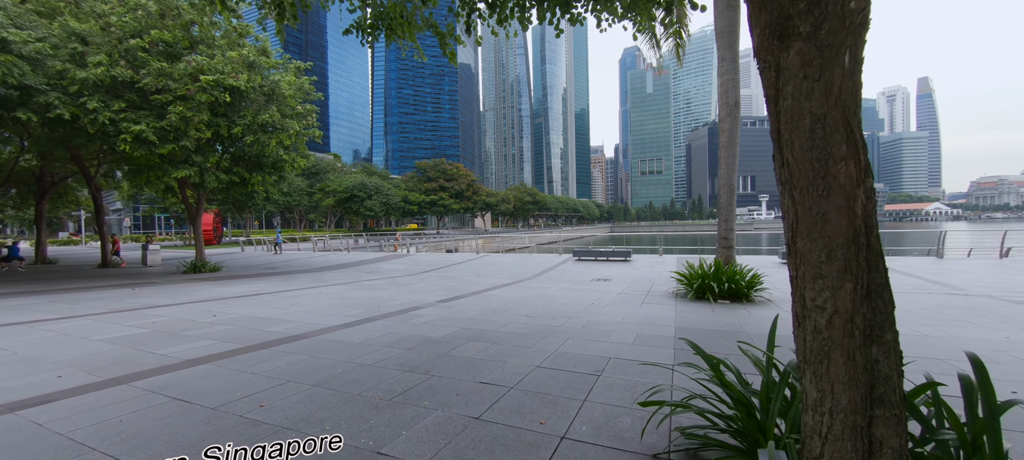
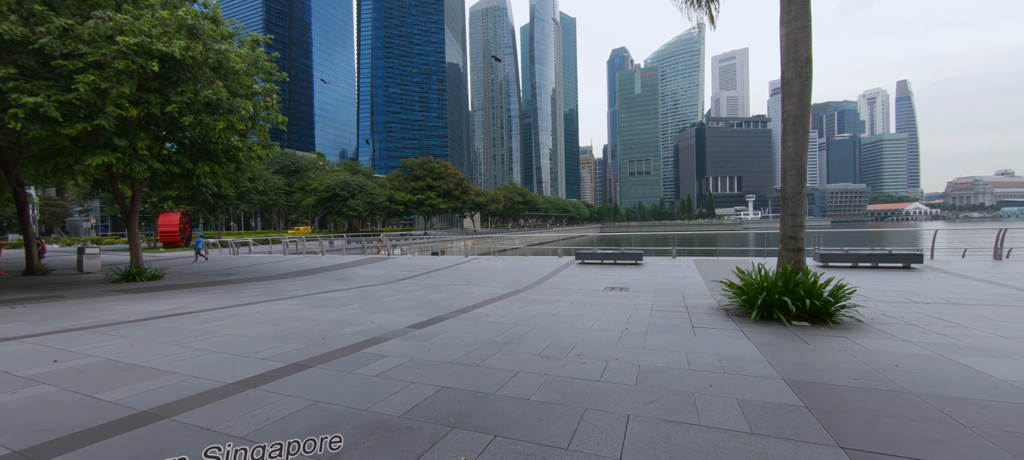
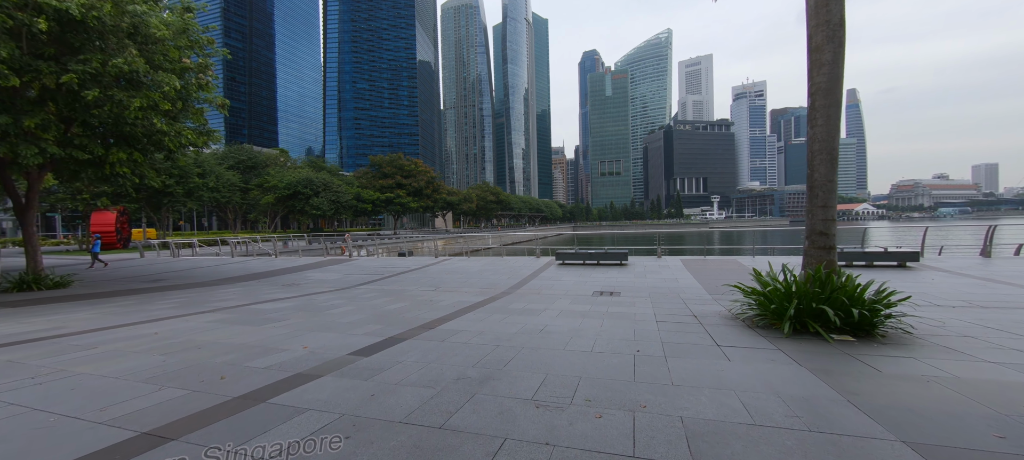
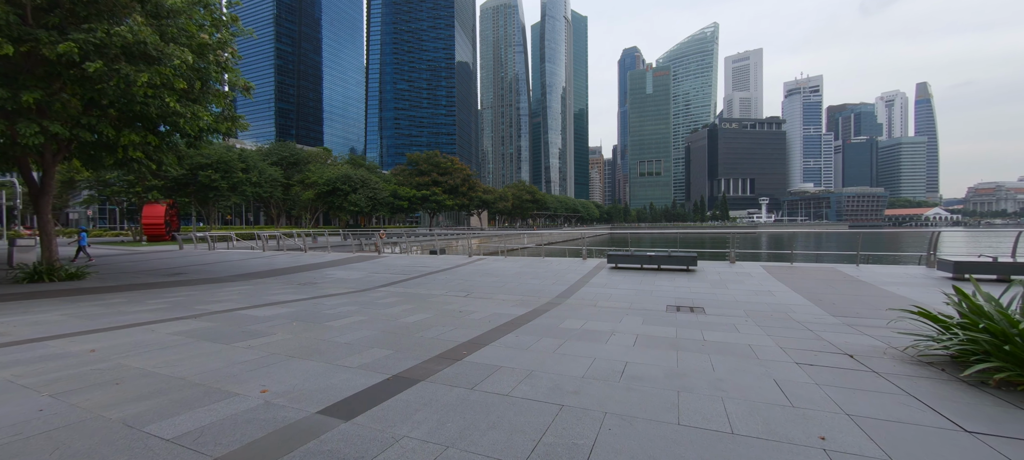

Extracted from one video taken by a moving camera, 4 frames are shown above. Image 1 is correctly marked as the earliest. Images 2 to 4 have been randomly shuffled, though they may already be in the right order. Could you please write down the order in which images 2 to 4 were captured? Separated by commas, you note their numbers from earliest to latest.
2, 3, 4
